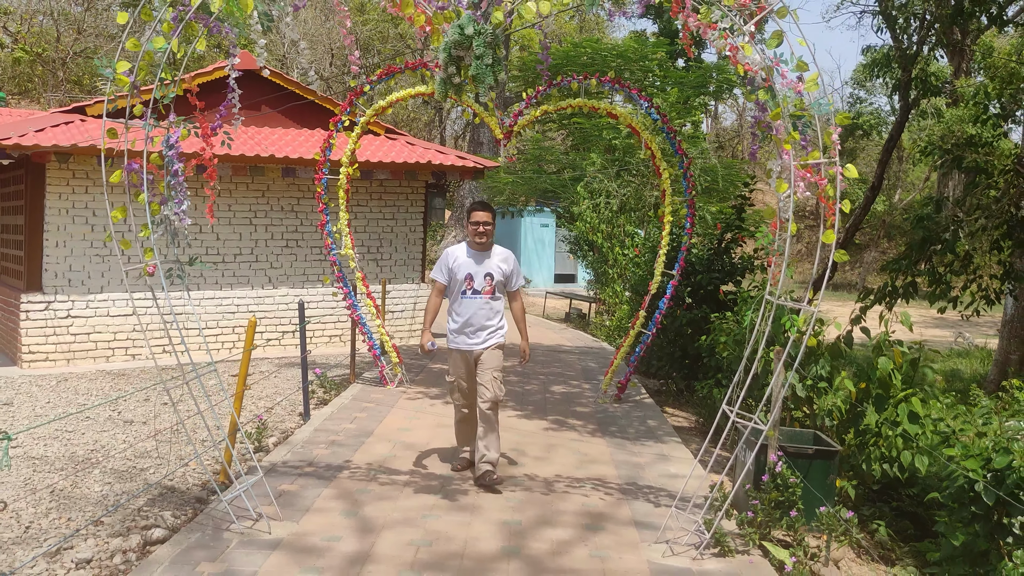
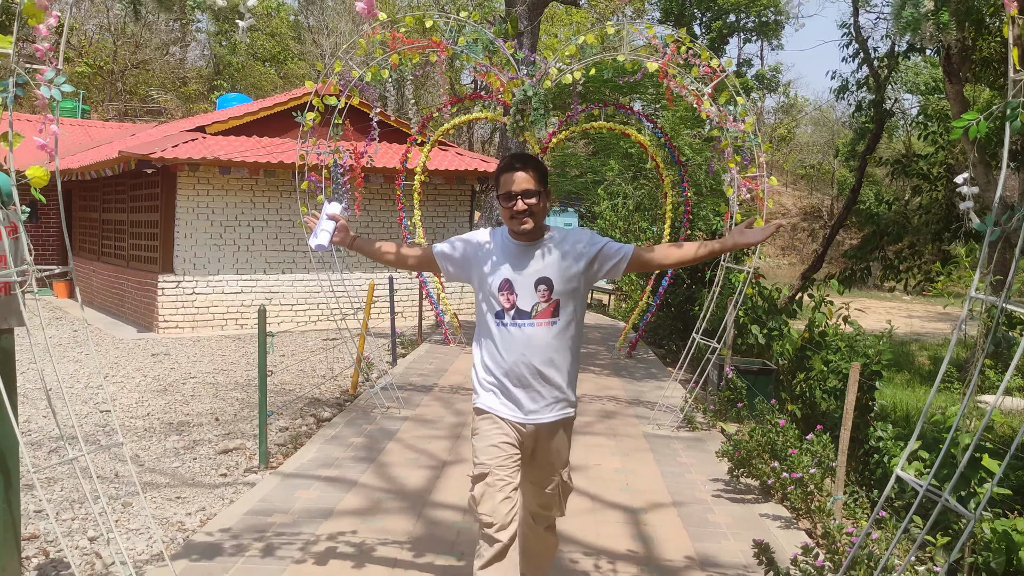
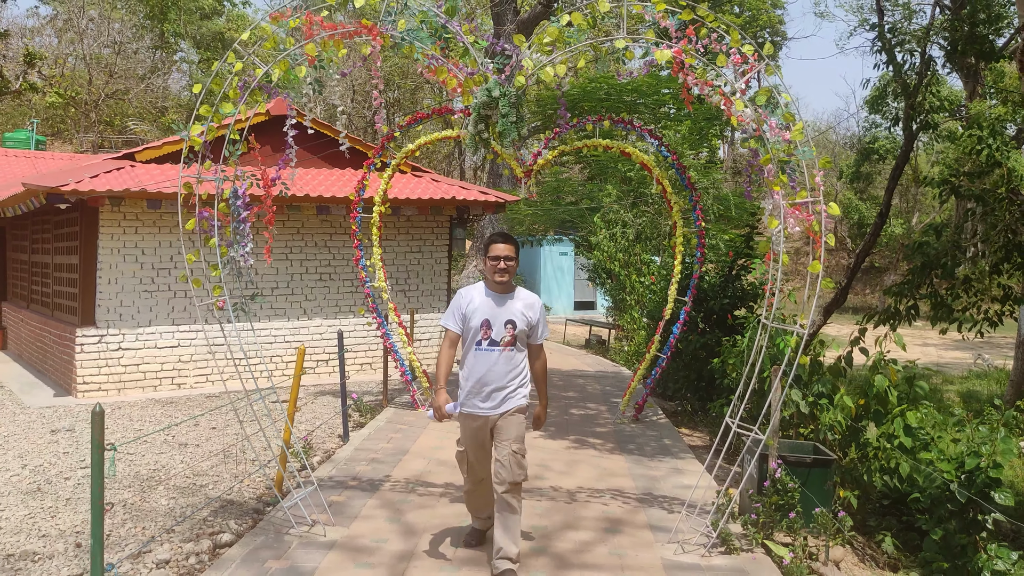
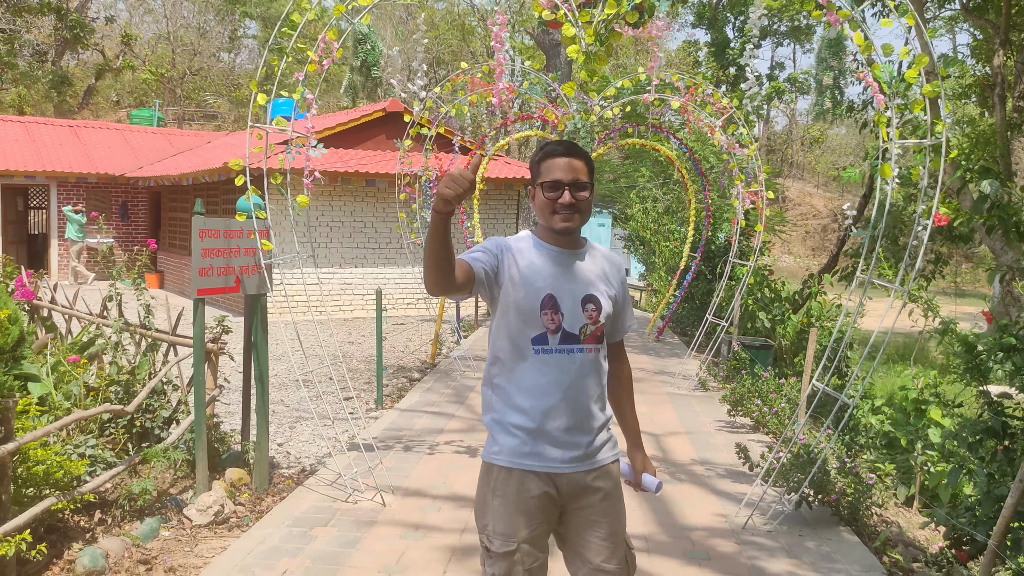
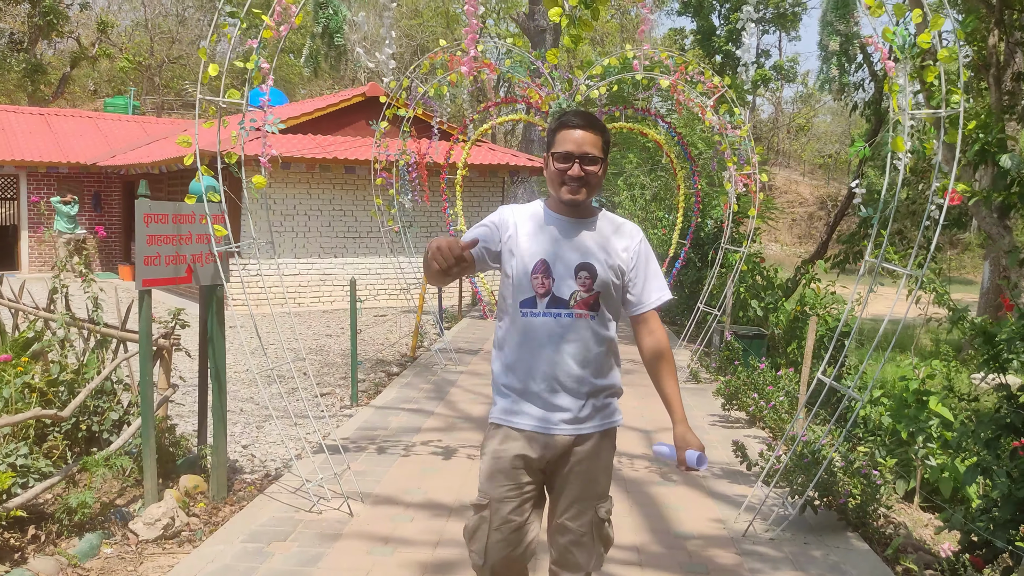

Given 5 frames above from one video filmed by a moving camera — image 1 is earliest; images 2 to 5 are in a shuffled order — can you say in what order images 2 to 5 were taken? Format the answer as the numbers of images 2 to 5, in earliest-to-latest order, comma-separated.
3, 2, 5, 4
